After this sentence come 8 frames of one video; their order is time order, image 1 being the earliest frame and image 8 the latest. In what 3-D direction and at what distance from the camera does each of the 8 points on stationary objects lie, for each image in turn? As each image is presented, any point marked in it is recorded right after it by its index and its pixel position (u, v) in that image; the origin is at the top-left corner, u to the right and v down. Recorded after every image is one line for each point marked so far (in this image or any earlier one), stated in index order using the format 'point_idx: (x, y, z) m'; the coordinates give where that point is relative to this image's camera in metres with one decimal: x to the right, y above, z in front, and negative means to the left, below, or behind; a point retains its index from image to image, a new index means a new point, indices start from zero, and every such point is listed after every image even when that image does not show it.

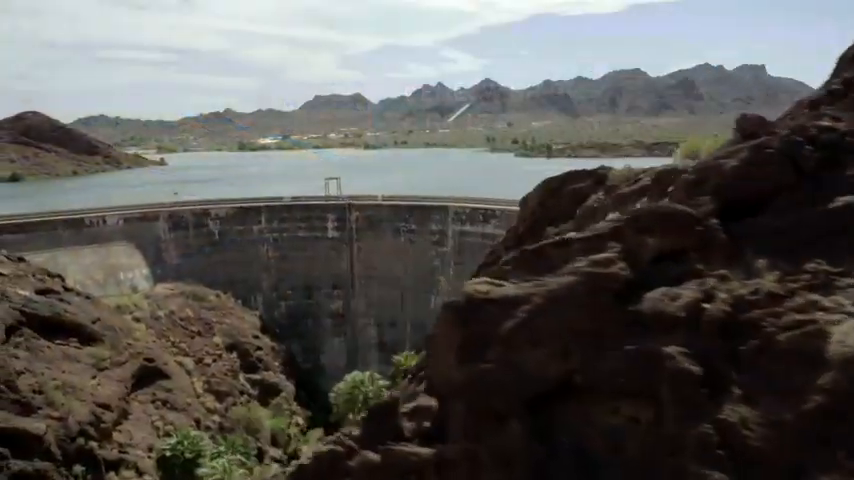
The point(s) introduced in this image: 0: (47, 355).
0: (-10.8, -3.3, +19.6) m
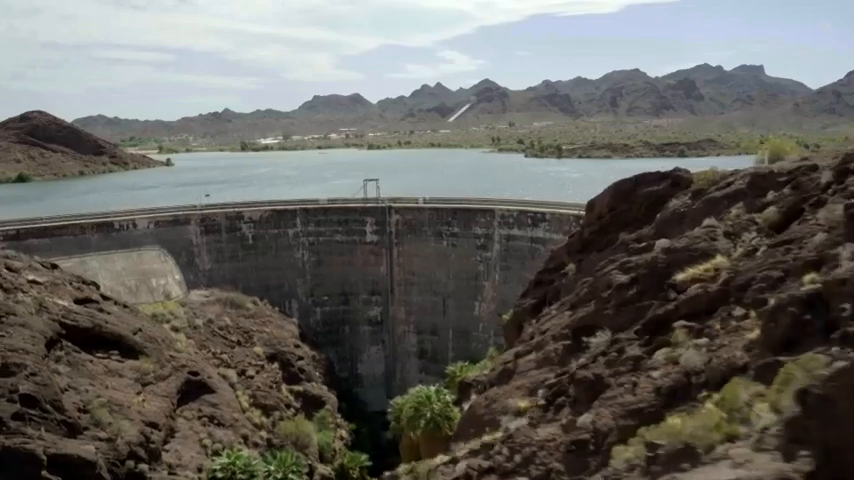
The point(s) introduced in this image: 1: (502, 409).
0: (-8.9, -3.4, +18.3) m
1: (+1.7, -3.8, +15.6) m
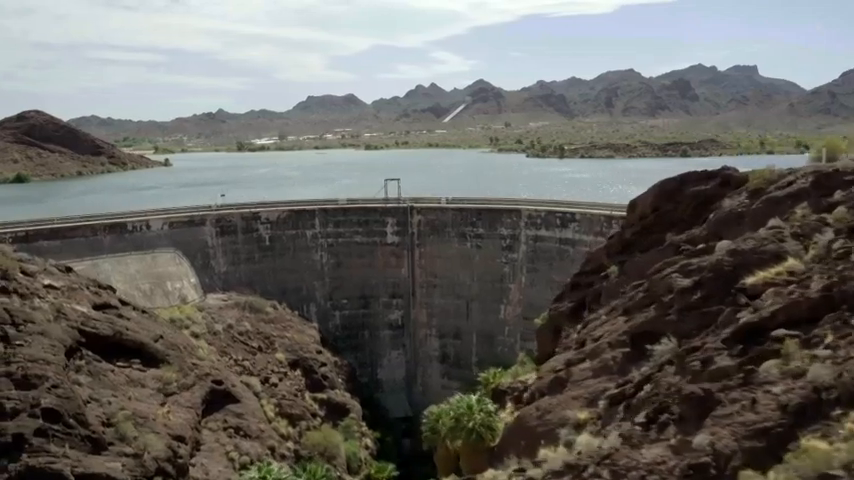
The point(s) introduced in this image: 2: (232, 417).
0: (-7.8, -3.5, +17.2) m
1: (+2.8, -3.8, +14.6) m
2: (-5.5, -5.0, +19.5) m
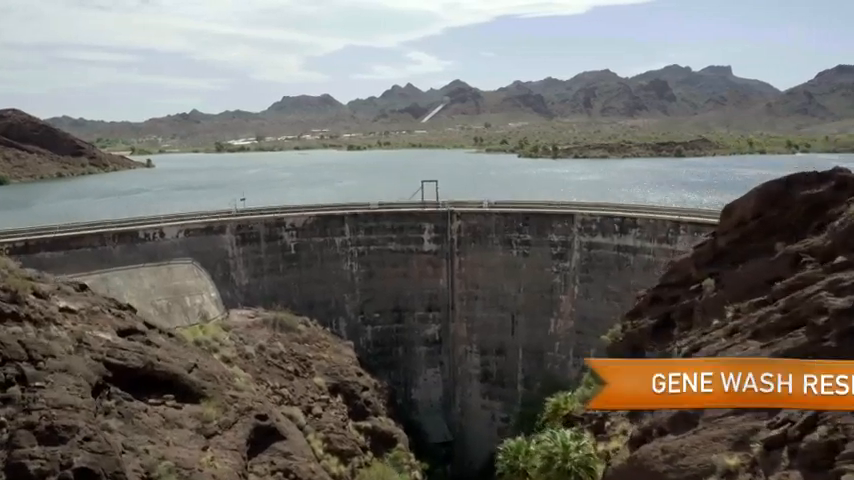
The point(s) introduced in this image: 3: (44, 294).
0: (-5.8, -3.8, +14.4) m
1: (+4.9, -4.0, +12.2) m
2: (-3.6, -5.3, +16.8) m
3: (-8.6, -1.2, +15.7) m
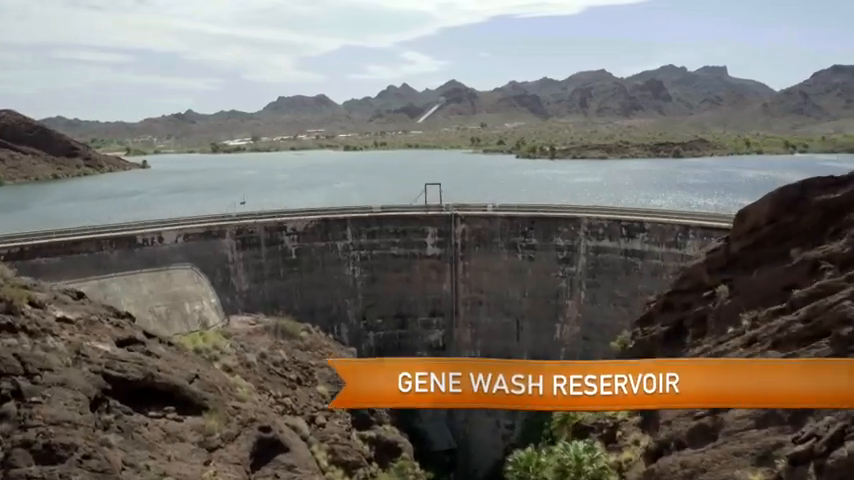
0: (-5.6, -4.0, +13.9) m
1: (+5.1, -4.2, +11.8) m
2: (-3.4, -5.4, +16.3) m
3: (-8.4, -1.4, +15.2) m
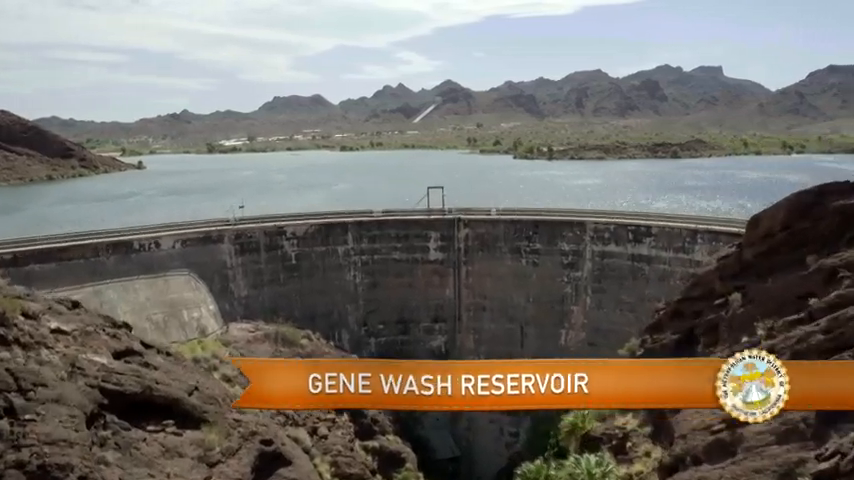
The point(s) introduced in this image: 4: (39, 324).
0: (-5.5, -4.2, +13.5) m
1: (+5.3, -4.4, +11.4) m
2: (-3.2, -5.6, +15.9) m
3: (-8.3, -1.6, +14.7) m
4: (-8.0, -1.7, +14.5) m
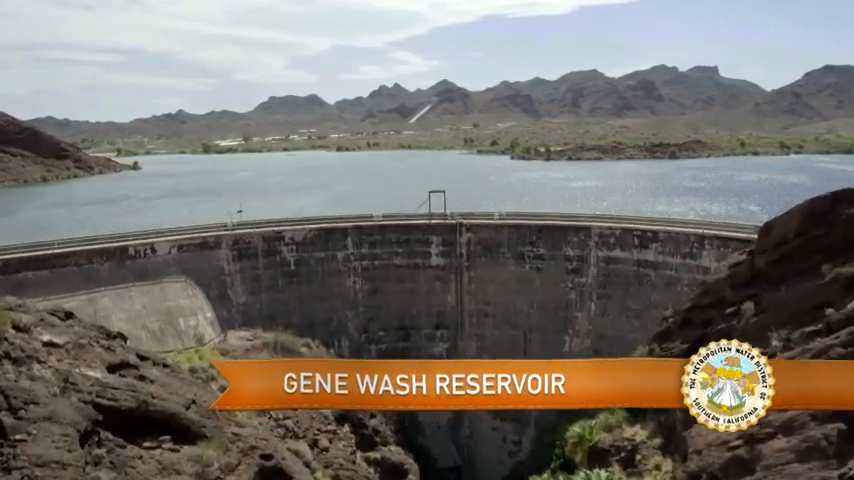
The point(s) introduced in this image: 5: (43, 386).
0: (-5.3, -4.4, +12.9) m
1: (+5.4, -4.5, +10.9) m
2: (-3.1, -5.8, +15.4) m
3: (-8.1, -1.8, +14.2) m
4: (-7.9, -1.9, +13.9) m
5: (-7.0, -2.6, +12.7) m
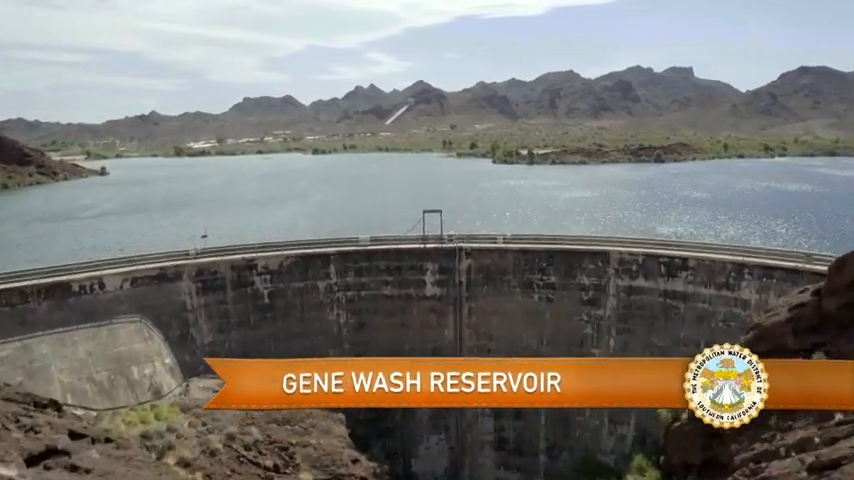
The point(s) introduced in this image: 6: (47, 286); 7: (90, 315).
0: (-5.1, -5.2, +9.7) m
1: (+5.7, -5.3, +8.0) m
2: (-2.9, -6.7, +12.2) m
3: (-8.0, -2.7, +10.8) m
4: (-7.7, -2.8, +10.6) m
5: (-6.7, -3.5, +9.4) m
6: (-10.0, -1.2, +18.4) m
7: (-9.1, -2.0, +18.9) m
